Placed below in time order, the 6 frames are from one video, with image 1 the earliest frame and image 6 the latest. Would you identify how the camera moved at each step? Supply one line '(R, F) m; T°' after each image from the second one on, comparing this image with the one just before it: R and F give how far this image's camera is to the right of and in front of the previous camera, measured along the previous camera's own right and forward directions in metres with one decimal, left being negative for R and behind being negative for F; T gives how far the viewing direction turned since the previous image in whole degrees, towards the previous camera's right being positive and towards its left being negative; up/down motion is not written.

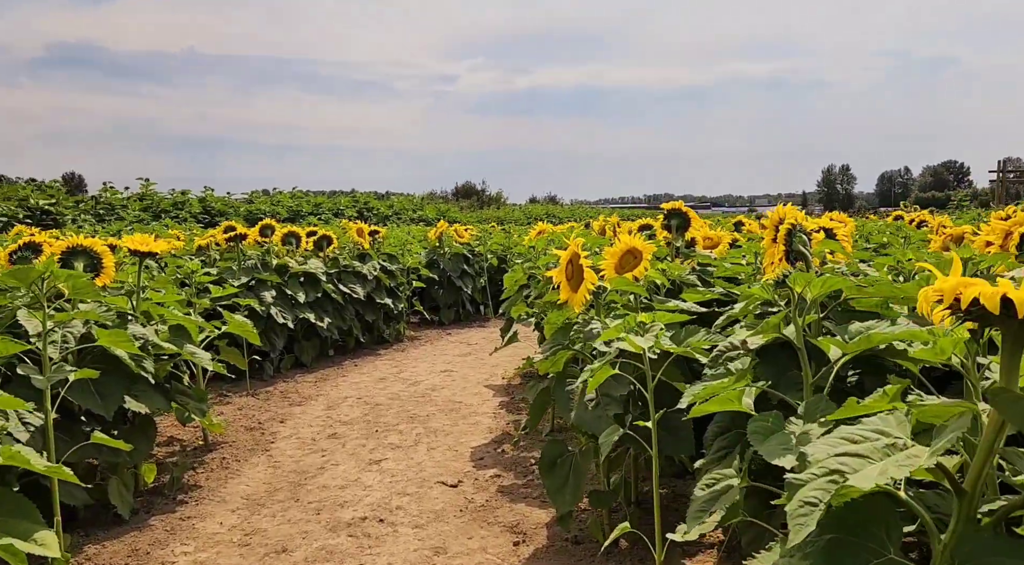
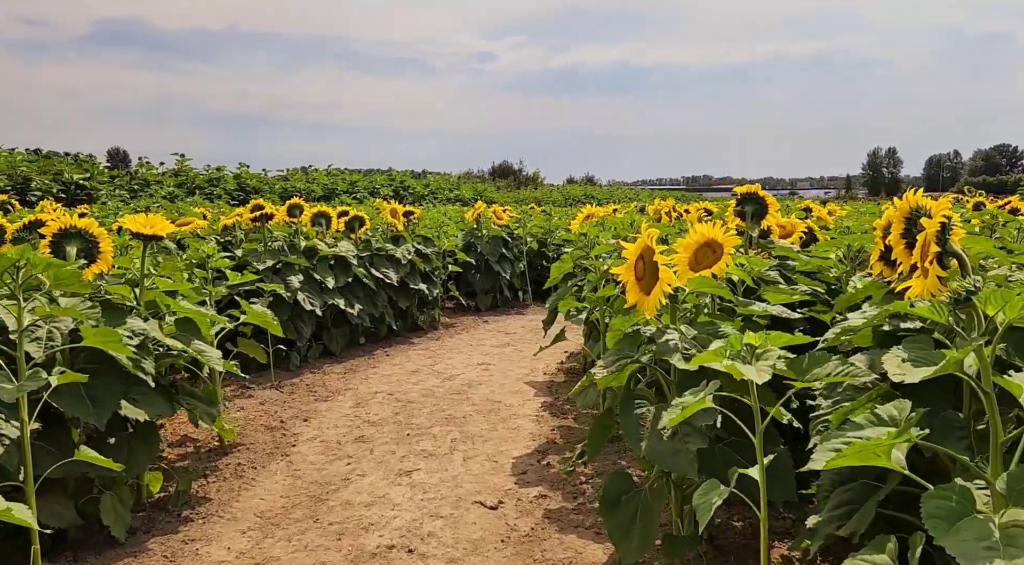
(-0.1, +0.6) m; -2°
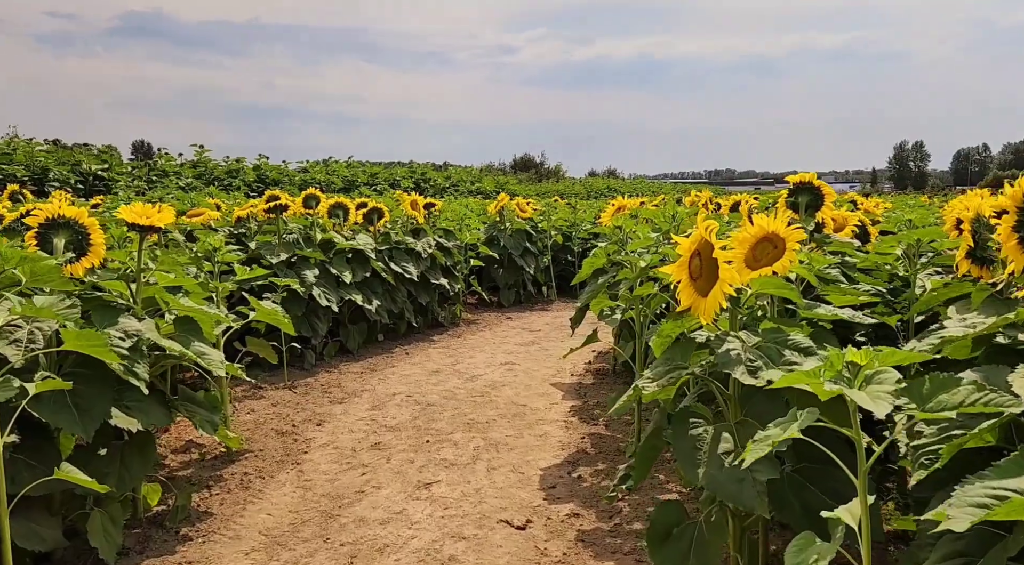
(0.0, +0.4) m; -1°
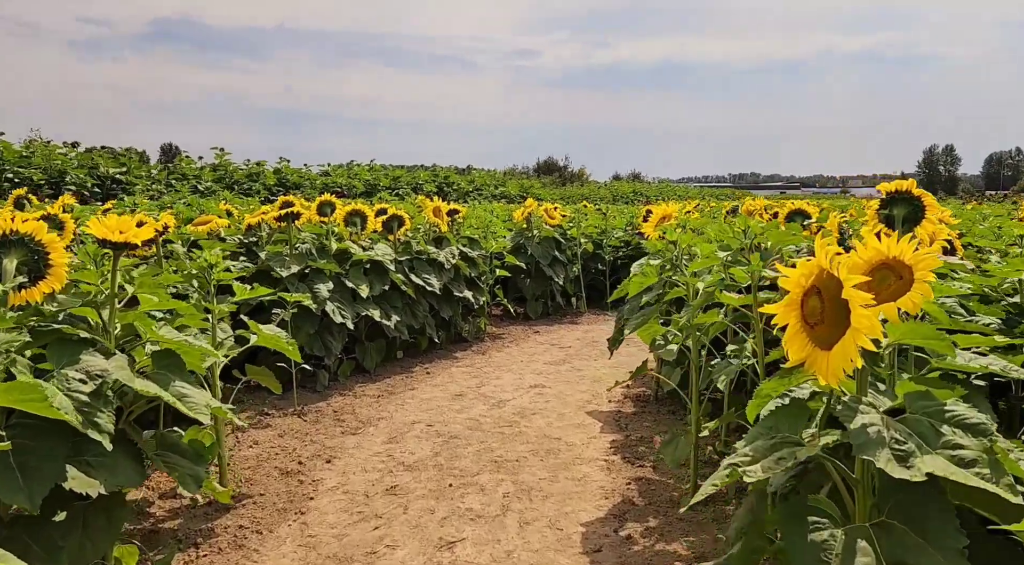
(-0.1, +0.6) m; -1°
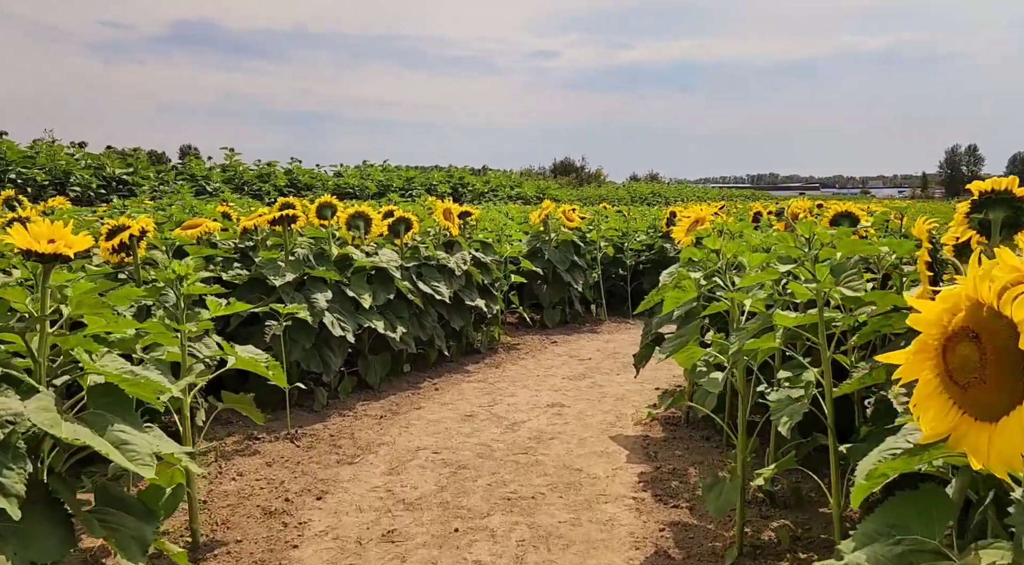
(0.0, +0.6) m; -1°
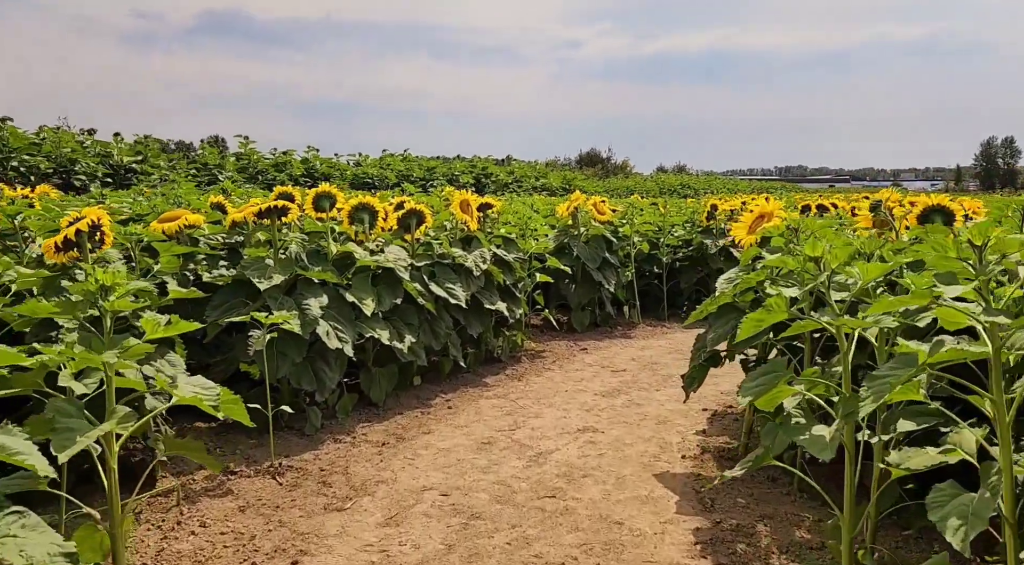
(0.0, +0.9) m; -2°
